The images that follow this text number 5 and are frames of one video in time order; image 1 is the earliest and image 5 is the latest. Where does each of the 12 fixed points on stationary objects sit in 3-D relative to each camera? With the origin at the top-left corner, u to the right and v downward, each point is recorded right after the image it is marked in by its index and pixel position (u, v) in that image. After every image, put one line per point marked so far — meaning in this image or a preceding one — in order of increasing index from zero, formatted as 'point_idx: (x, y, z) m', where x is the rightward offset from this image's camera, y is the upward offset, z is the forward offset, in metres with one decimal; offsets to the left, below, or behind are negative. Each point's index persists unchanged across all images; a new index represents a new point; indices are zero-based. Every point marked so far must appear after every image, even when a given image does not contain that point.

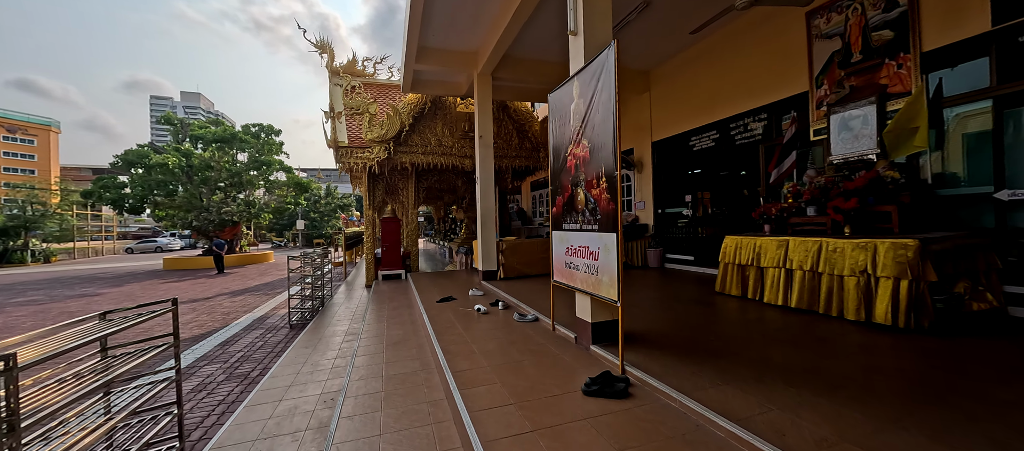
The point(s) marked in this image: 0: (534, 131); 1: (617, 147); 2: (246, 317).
0: (+0.5, +2.3, +8.3) m
1: (+0.7, +0.6, +2.4) m
2: (-5.1, -1.8, +6.6) m
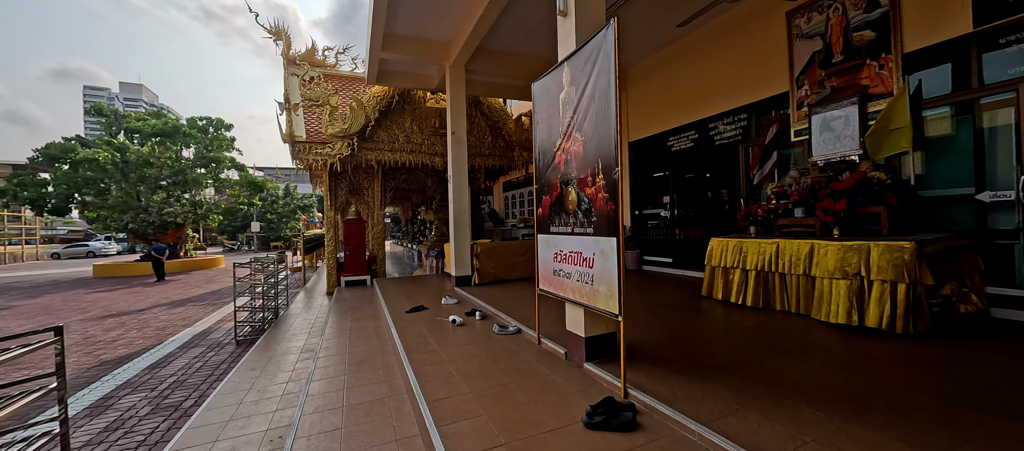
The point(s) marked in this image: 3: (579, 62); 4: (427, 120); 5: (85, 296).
0: (-0.1, +2.2, +8.0) m
1: (+0.7, +0.5, +2.1) m
2: (-5.5, -1.8, +5.7) m
3: (+0.5, +1.2, +2.5) m
4: (-1.8, +2.3, +7.6) m
5: (-12.0, -2.0, +9.8) m
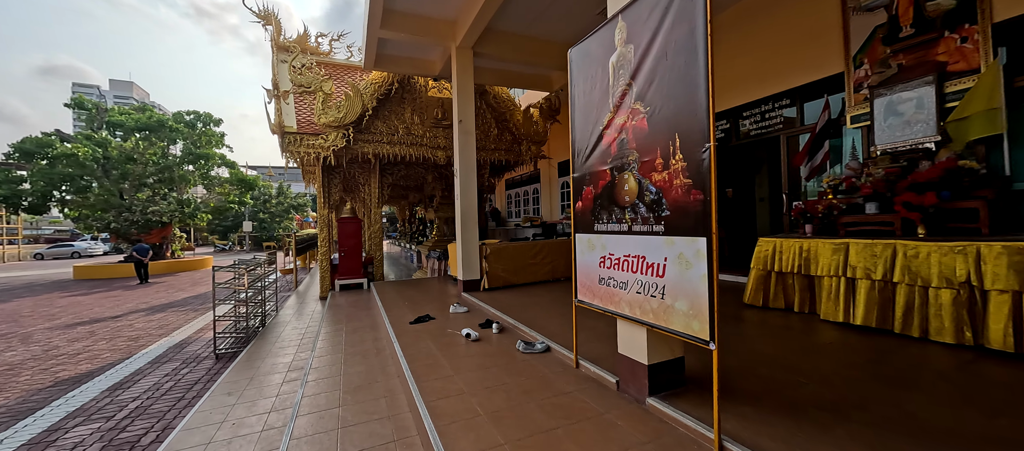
0: (+0.1, +2.3, +7.4) m
1: (+0.9, +0.6, +1.6) m
2: (-5.3, -1.8, +5.1) m
3: (+0.7, +1.2, +2.0) m
4: (-1.7, +2.3, +7.0) m
5: (-11.9, -1.9, +9.1) m
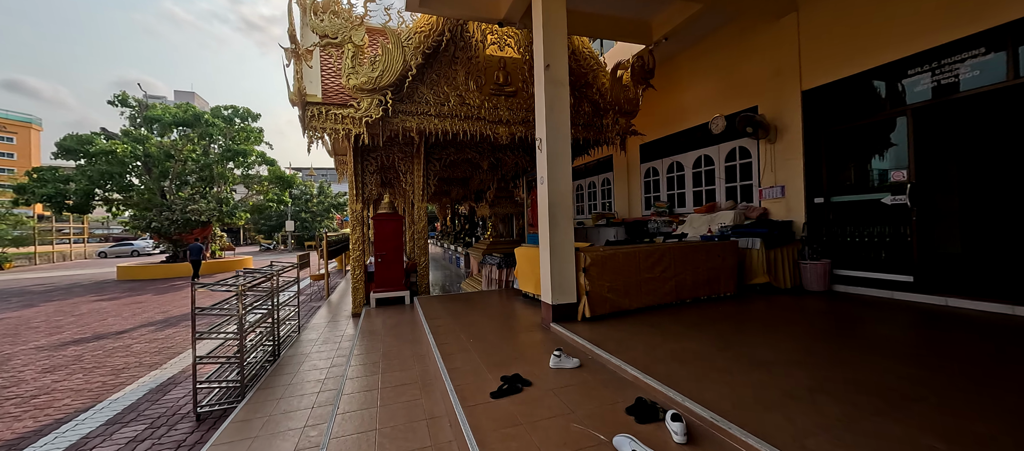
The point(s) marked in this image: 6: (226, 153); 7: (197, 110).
0: (+1.5, +2.3, +5.6) m
1: (+1.7, +0.6, -0.3) m
2: (-4.1, -1.8, +3.8) m
3: (+1.5, +1.2, +0.1) m
4: (-0.4, +2.4, +5.3) m
5: (-10.3, -1.9, +8.3) m
6: (-11.7, +3.0, +14.2) m
7: (-12.8, +4.7, +14.0) m
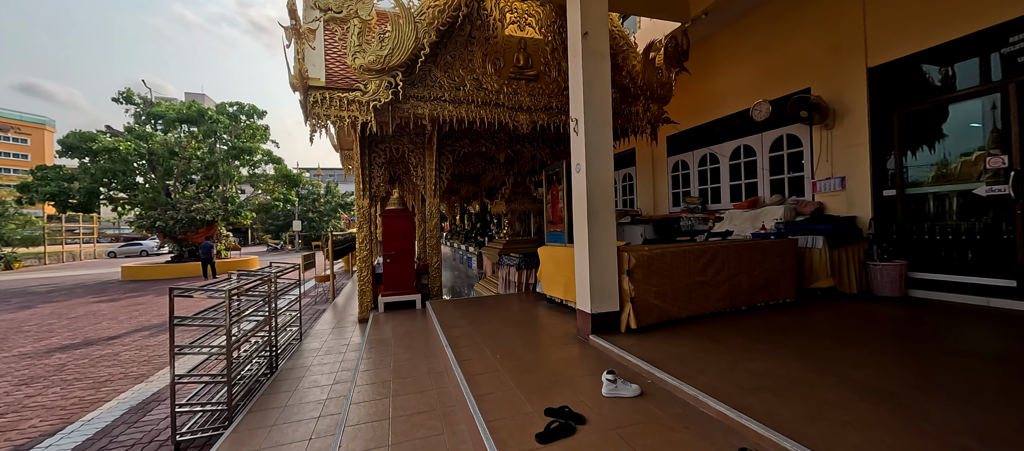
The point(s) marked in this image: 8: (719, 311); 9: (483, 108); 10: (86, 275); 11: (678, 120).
0: (+1.8, +2.3, +5.1) m
1: (+1.9, +0.6, -0.8) m
2: (-3.8, -1.7, +3.4) m
3: (+1.8, +1.3, -0.4) m
4: (-0.1, +2.4, +4.9) m
5: (-10.0, -1.9, +8.0) m
6: (-11.3, +3.0, +13.9) m
7: (-12.3, +4.7, +13.7) m
8: (+2.0, -0.8, +3.4) m
9: (-0.4, +1.6, +4.8) m
10: (-18.0, -2.1, +14.6) m
11: (+3.2, +2.0, +6.7) m
